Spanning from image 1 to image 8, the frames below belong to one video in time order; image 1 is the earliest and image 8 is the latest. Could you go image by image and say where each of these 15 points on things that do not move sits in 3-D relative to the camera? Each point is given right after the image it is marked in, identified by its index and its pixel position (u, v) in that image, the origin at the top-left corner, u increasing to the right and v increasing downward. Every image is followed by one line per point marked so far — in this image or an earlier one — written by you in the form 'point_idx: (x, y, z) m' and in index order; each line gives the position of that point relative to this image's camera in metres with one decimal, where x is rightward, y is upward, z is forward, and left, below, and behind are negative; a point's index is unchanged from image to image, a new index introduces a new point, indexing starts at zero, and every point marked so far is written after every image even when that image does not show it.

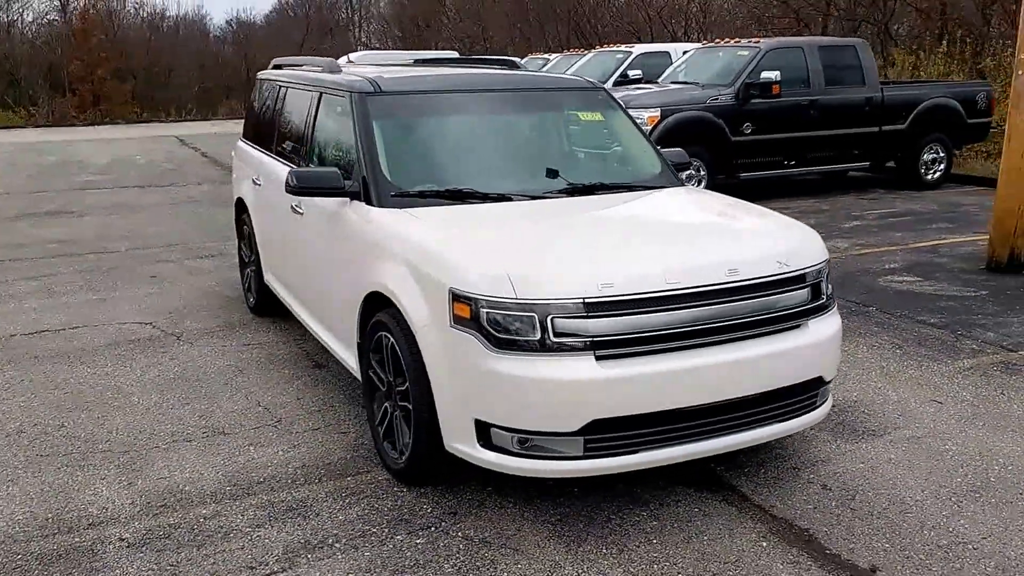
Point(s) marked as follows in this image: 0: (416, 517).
0: (-0.3, -0.8, +3.5) m
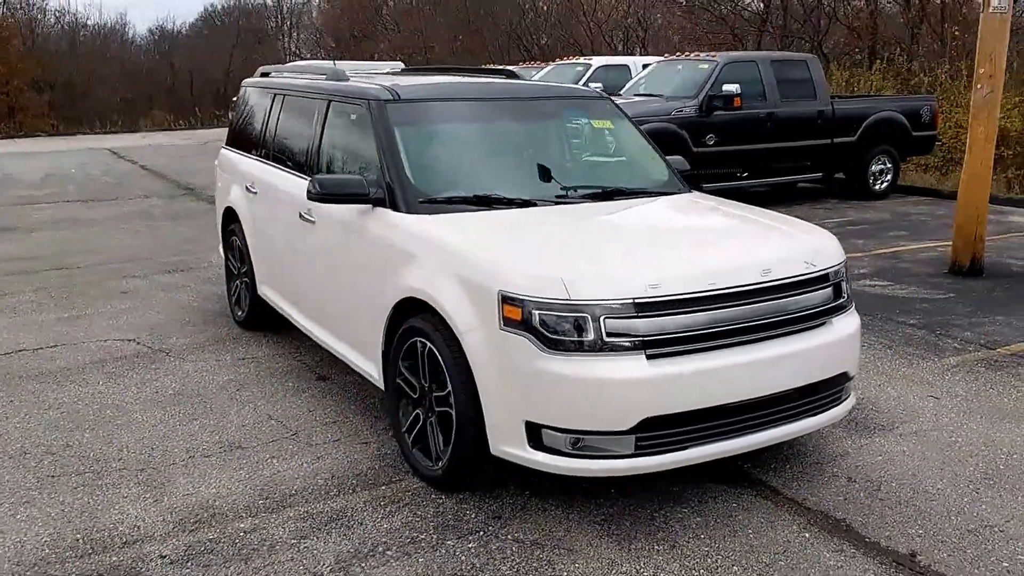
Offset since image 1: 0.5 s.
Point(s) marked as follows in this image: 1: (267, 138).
0: (-0.2, -0.8, +3.5) m
1: (-1.2, +0.8, +5.4) m
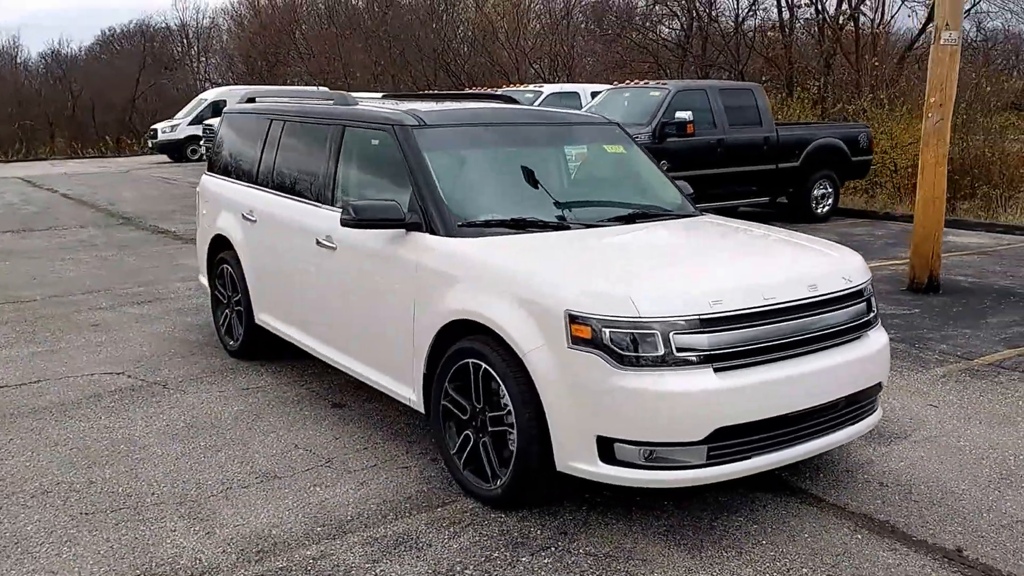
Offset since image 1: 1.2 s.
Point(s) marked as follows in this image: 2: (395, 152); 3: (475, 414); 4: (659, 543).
0: (+0.1, -0.8, +3.6) m
1: (-1.2, +0.6, +5.4) m
2: (-0.5, +0.6, +4.4) m
3: (-0.1, -0.5, +3.8) m
4: (+0.5, -0.9, +3.5) m
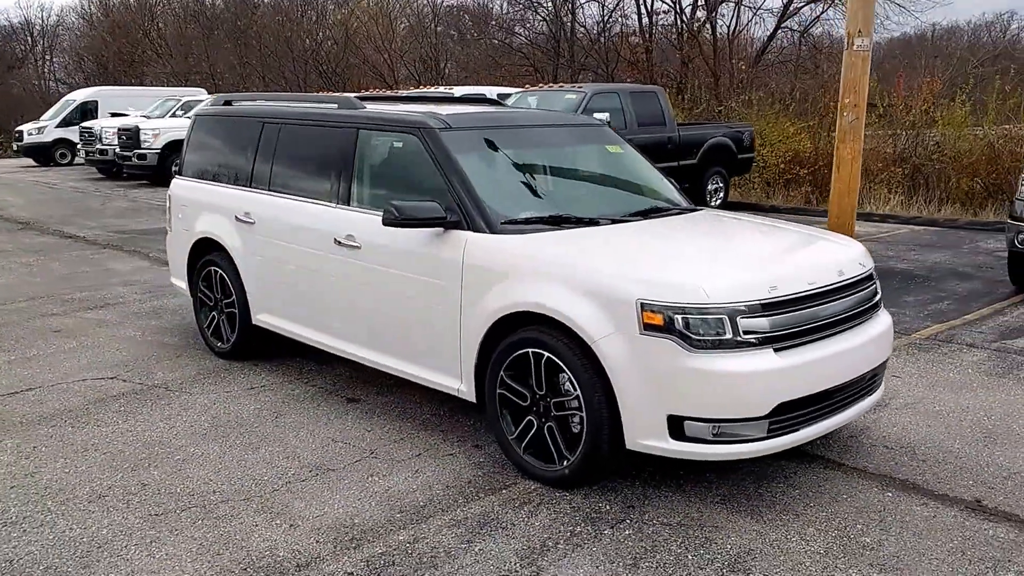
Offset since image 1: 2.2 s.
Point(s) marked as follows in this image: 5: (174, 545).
0: (+0.3, -0.8, +3.8) m
1: (-1.2, +0.6, +5.4) m
2: (-0.4, +0.6, +4.6) m
3: (+0.1, -0.4, +4.1) m
4: (+0.8, -0.8, +3.9) m
5: (-1.2, -0.9, +3.7) m
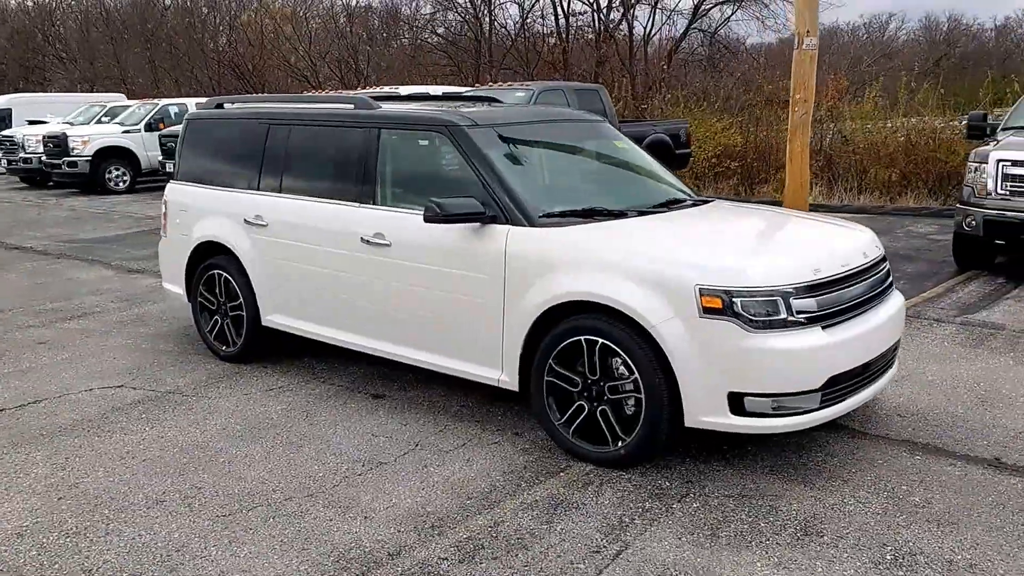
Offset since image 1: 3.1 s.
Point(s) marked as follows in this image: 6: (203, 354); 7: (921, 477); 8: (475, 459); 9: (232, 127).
0: (+0.6, -0.8, +4.0) m
1: (-1.2, +0.6, +5.4) m
2: (-0.3, +0.6, +4.6) m
3: (+0.3, -0.4, +4.2) m
4: (+1.0, -0.7, +4.1) m
5: (-0.9, -0.9, +3.6) m
6: (-1.7, -0.4, +5.9) m
7: (+1.6, -0.7, +4.1) m
8: (-0.2, -0.7, +4.3) m
9: (-1.5, +0.9, +5.6) m
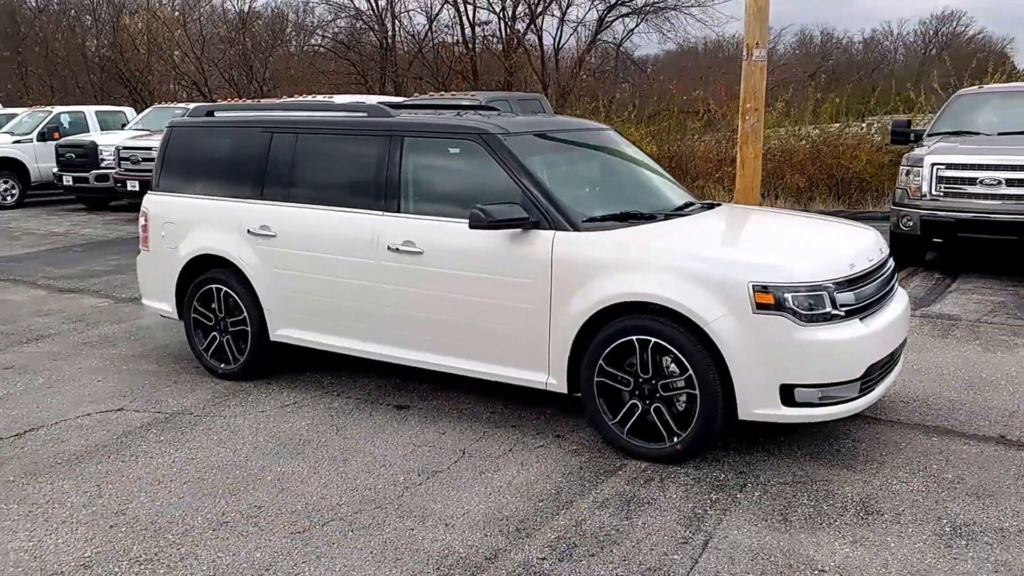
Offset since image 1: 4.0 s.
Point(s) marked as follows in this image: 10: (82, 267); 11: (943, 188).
0: (+0.8, -0.8, +4.2) m
1: (-1.2, +0.6, +5.3) m
2: (-0.2, +0.6, +4.7) m
3: (+0.5, -0.4, +4.3) m
4: (+1.2, -0.7, +4.3) m
5: (-0.6, -0.9, +3.6) m
6: (-1.7, -0.5, +5.7) m
7: (+1.8, -0.7, +4.4) m
8: (+0.1, -0.7, +4.4) m
9: (-1.5, +0.8, +5.5) m
10: (-3.7, +0.2, +9.2) m
11: (+3.2, +0.7, +7.8) m
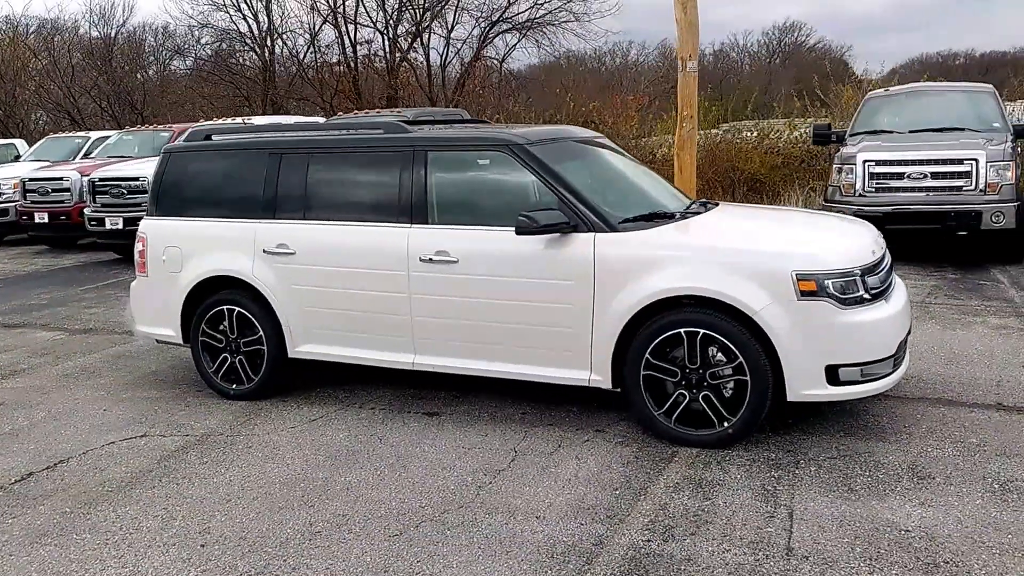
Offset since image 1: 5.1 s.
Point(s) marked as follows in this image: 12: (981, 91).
0: (+1.1, -0.7, +4.4) m
1: (-1.1, +0.5, +5.3) m
2: (0.0, +0.5, +4.8) m
3: (+0.7, -0.4, +4.5) m
4: (+1.5, -0.7, +4.6) m
5: (-0.2, -0.9, +3.7) m
6: (-1.6, -0.6, +5.6) m
7: (+2.0, -0.6, +4.8) m
8: (+0.3, -0.7, +4.5) m
9: (-1.5, +0.7, +5.5) m
10: (-4.1, -0.1, +8.8) m
11: (+2.9, +0.8, +8.4) m
12: (+4.2, +1.8, +9.5) m
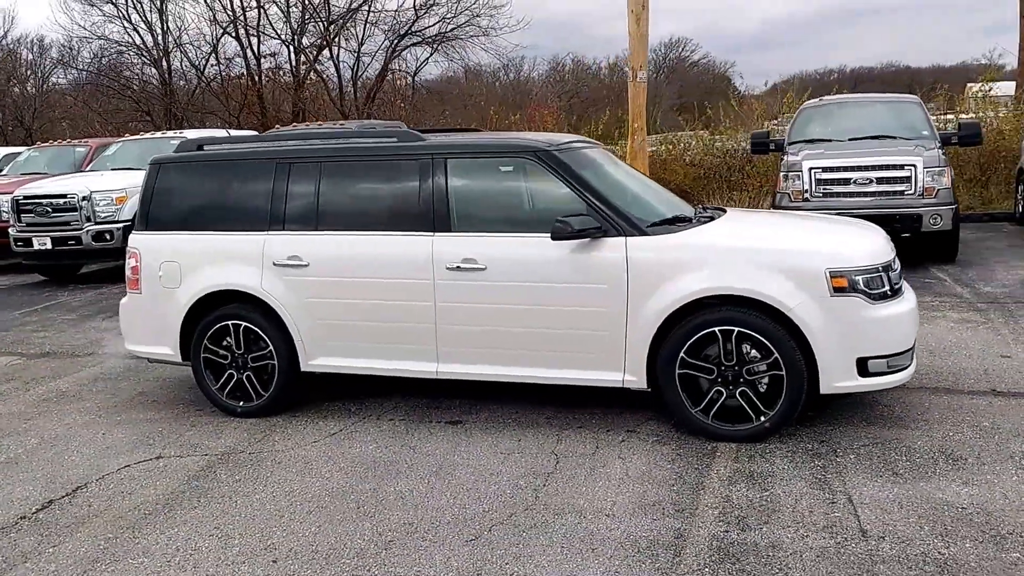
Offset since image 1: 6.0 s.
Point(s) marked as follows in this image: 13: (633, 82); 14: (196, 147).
0: (+1.3, -0.7, +4.6) m
1: (-1.0, +0.4, +5.2) m
2: (+0.1, +0.5, +4.9) m
3: (+0.9, -0.4, +4.7) m
4: (+1.7, -0.6, +4.8) m
5: (+0.1, -0.9, +3.7) m
6: (-1.6, -0.7, +5.4) m
7: (+2.2, -0.6, +5.1) m
8: (+0.5, -0.7, +4.6) m
9: (-1.4, +0.6, +5.3) m
10: (-4.4, -0.3, +8.3) m
11: (+2.5, +0.8, +8.8) m
12: (+3.7, +1.8, +10.0) m
13: (+1.0, +1.7, +8.7) m
14: (-1.7, +0.7, +5.5) m
